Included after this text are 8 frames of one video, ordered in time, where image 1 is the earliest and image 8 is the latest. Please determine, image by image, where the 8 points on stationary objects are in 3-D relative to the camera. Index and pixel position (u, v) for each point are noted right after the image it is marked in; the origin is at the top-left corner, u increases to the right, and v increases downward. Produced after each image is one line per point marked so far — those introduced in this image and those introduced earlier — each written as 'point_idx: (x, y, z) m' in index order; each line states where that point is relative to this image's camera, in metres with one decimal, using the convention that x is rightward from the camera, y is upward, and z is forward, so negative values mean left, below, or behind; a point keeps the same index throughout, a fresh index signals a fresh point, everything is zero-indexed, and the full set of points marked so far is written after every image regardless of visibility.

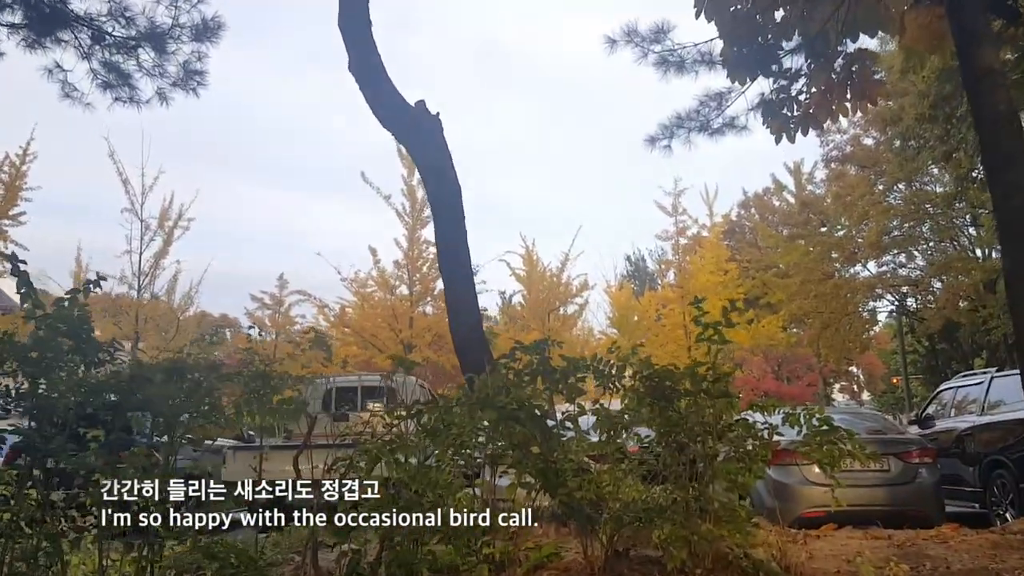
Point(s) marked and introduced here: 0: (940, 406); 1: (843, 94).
0: (+4.7, -1.3, +10.0) m
1: (+2.8, +1.7, +7.7) m
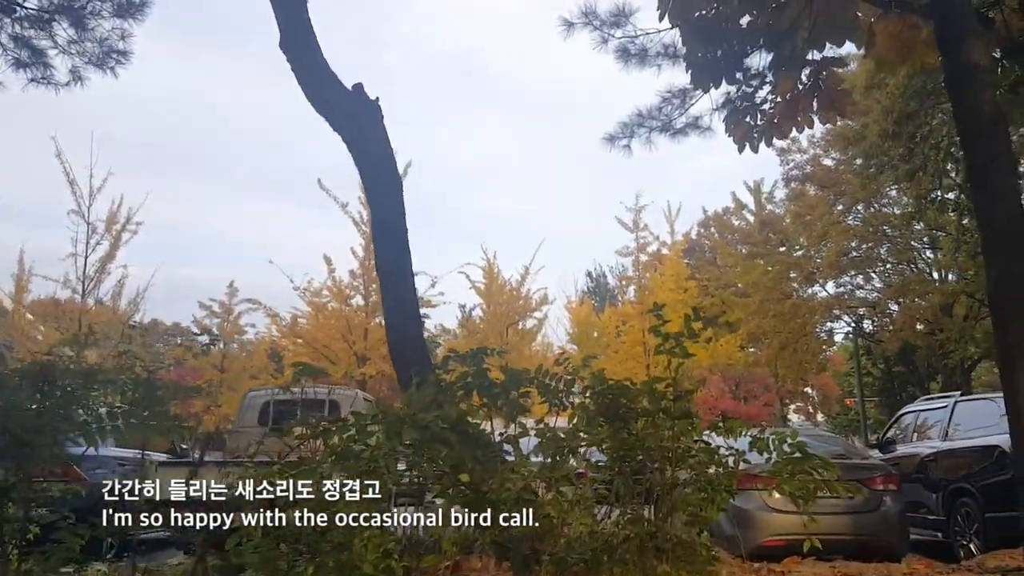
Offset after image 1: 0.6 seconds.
0: (+4.2, -1.6, +9.8) m
1: (+2.4, +1.5, +7.5) m
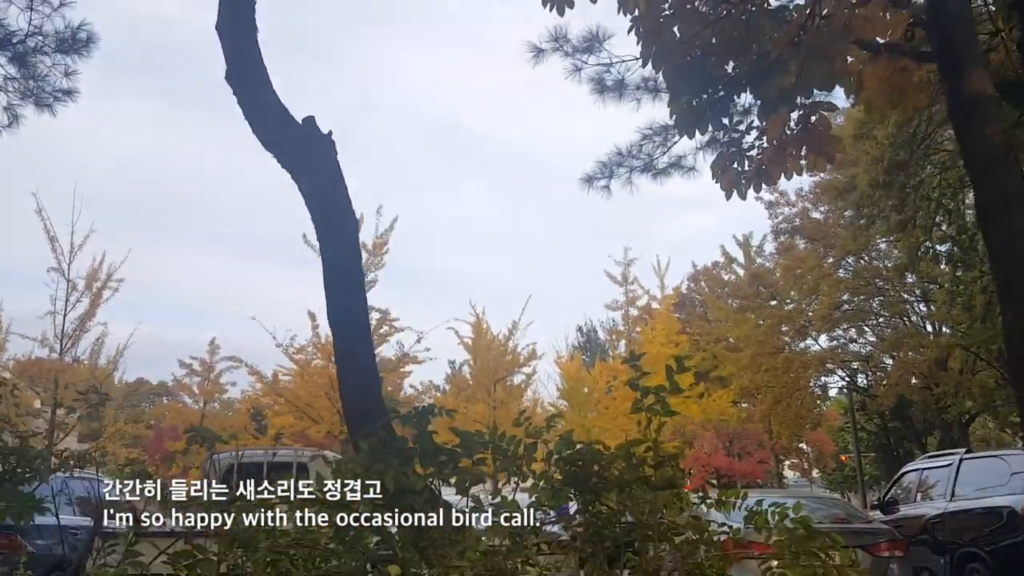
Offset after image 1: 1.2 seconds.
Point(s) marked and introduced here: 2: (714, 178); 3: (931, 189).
0: (+4.0, -2.1, +9.4) m
1: (+2.2, +1.1, +7.2) m
2: (+1.6, +0.9, +7.4) m
3: (+5.7, +1.4, +12.4) m
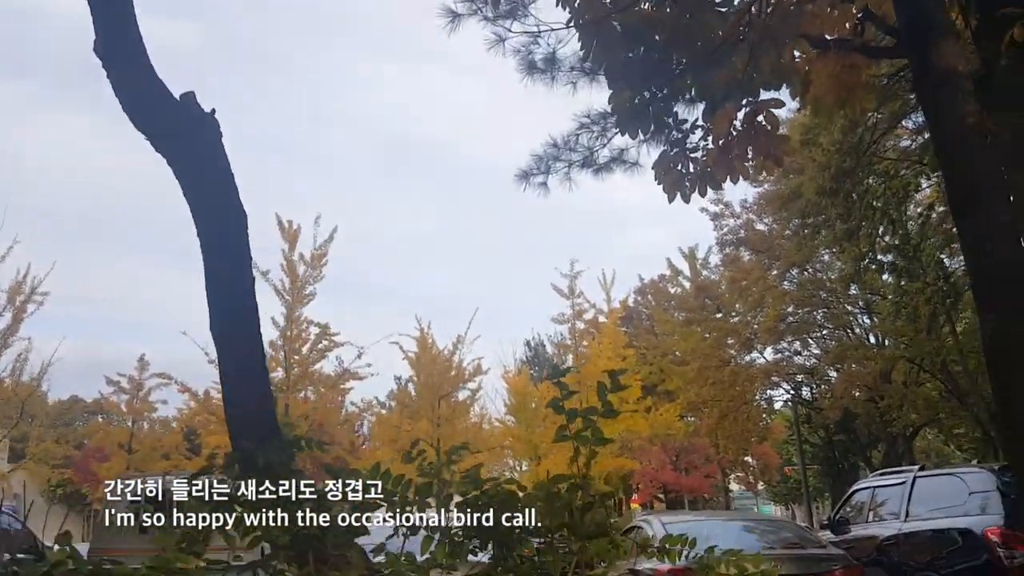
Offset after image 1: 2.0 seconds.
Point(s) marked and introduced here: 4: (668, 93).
0: (+3.4, -2.2, +9.1) m
1: (+1.7, +1.1, +6.9) m
2: (+1.1, +0.8, +7.0) m
3: (+4.9, +1.2, +12.3) m
4: (+1.1, +1.4, +6.6) m
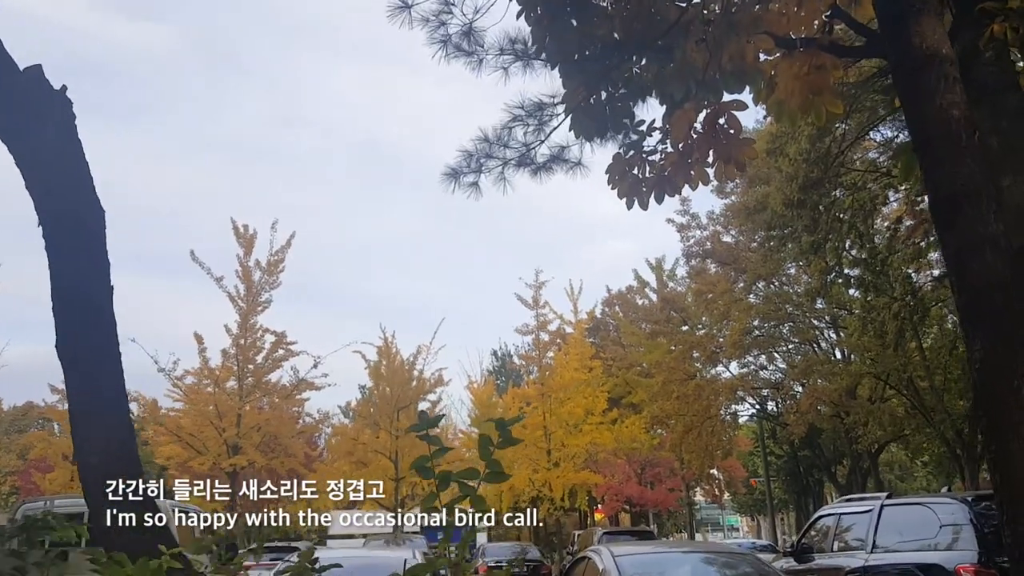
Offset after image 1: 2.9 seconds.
0: (+2.9, -2.3, +8.7) m
1: (+1.4, +1.0, +6.5) m
2: (+0.7, +0.7, +6.6) m
3: (+4.3, +1.0, +12.0) m
4: (+0.8, +1.4, +6.2) m
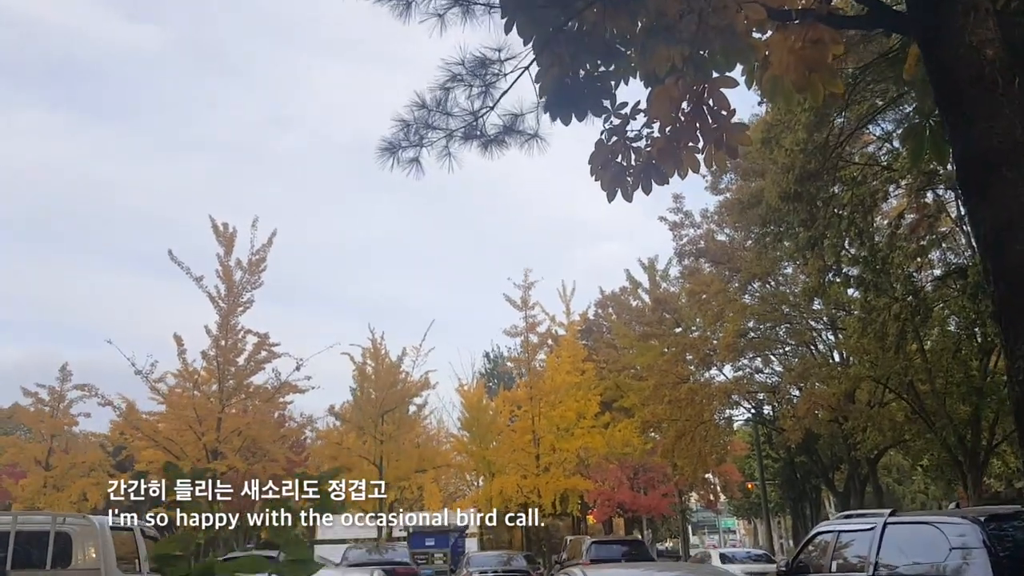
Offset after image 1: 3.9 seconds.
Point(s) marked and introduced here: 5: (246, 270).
0: (+2.7, -2.3, +8.1) m
1: (+1.2, +1.0, +5.9) m
2: (+0.5, +0.8, +6.1) m
3: (+4.1, +1.0, +11.4) m
4: (+0.6, +1.4, +5.6) m
5: (-5.6, +0.4, +19.5) m
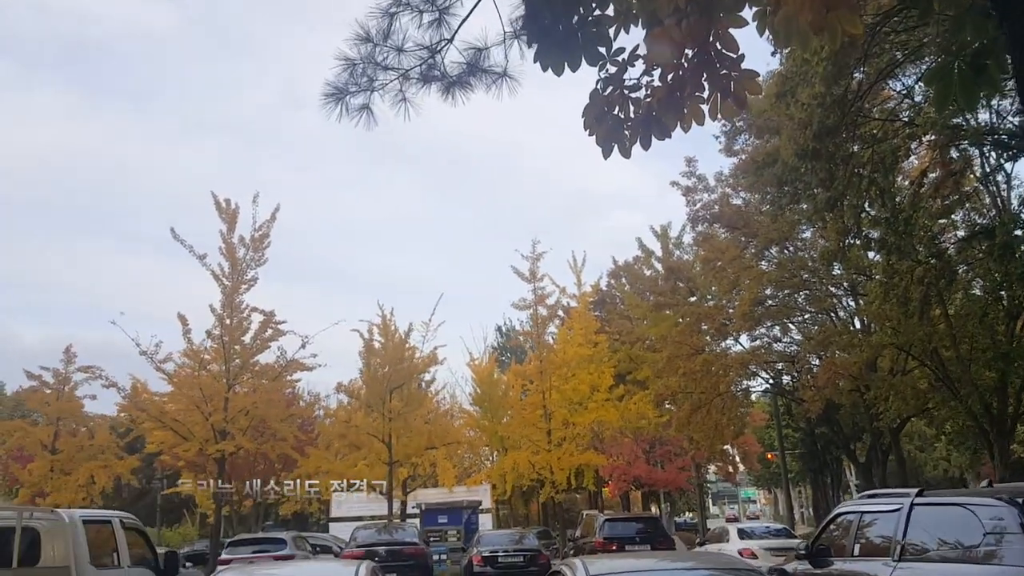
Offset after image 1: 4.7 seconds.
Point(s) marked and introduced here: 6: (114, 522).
0: (+2.7, -2.0, +7.7) m
1: (+1.1, +1.2, +5.4) m
2: (+0.5, +1.0, +5.6) m
3: (+4.1, +1.4, +10.9) m
4: (+0.5, +1.6, +5.1) m
5: (-5.5, +0.9, +19.1) m
6: (-3.1, -1.8, +7.1) m
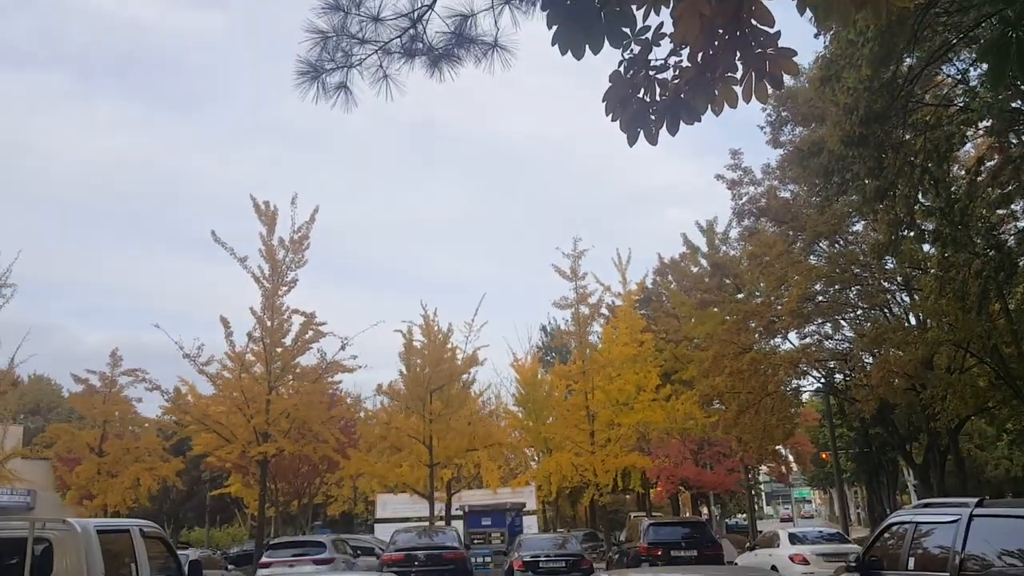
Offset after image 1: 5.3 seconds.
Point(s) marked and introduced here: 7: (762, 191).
0: (+3.0, -2.0, +7.2) m
1: (+1.2, +1.2, +5.0) m
2: (+0.6, +1.0, +5.2) m
3: (+4.5, +1.5, +10.3) m
4: (+0.6, +1.6, +4.8) m
5: (-4.6, +0.8, +19.0) m
6: (-2.9, -1.8, +7.0) m
7: (+5.4, +2.0, +19.7) m
